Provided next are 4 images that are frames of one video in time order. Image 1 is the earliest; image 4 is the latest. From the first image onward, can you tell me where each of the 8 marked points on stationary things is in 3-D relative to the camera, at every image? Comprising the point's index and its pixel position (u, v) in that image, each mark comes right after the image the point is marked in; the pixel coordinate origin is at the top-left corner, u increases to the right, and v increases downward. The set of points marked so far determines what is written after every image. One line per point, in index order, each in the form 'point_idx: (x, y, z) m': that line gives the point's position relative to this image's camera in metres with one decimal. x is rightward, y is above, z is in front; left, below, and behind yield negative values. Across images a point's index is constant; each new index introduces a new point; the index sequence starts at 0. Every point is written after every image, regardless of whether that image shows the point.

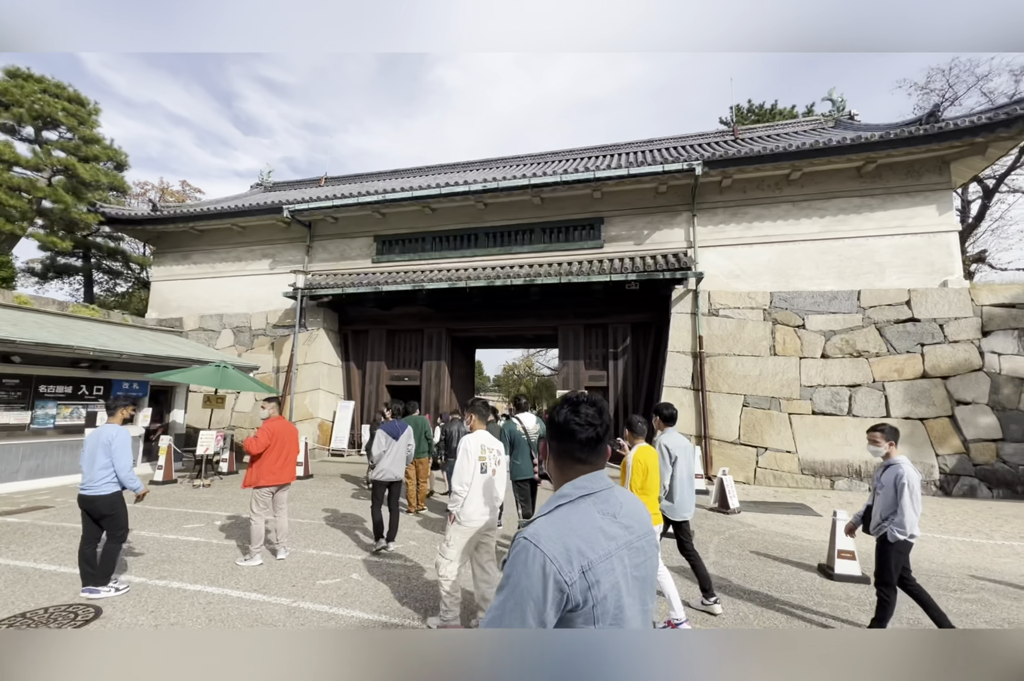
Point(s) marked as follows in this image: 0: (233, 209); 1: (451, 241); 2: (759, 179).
0: (-7.8, +3.7, +13.0) m
1: (-1.6, +2.7, +12.4) m
2: (+5.6, +3.7, +10.5) m
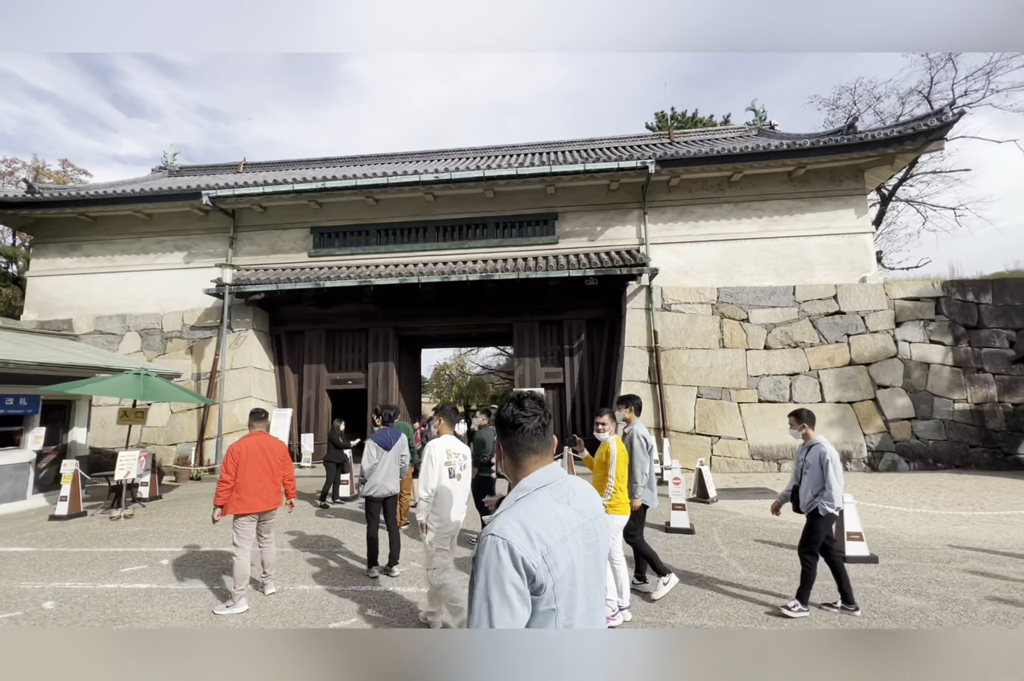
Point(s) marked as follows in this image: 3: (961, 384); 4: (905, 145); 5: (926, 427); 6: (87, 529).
0: (-9.0, +3.6, +11.2) m
1: (-2.9, +2.7, +11.7) m
2: (+4.5, +3.8, +11.0) m
3: (+9.2, -0.9, +9.5) m
4: (+8.4, +4.1, +9.9) m
5: (+8.3, -1.8, +9.4) m
6: (-5.3, -2.3, +5.8) m
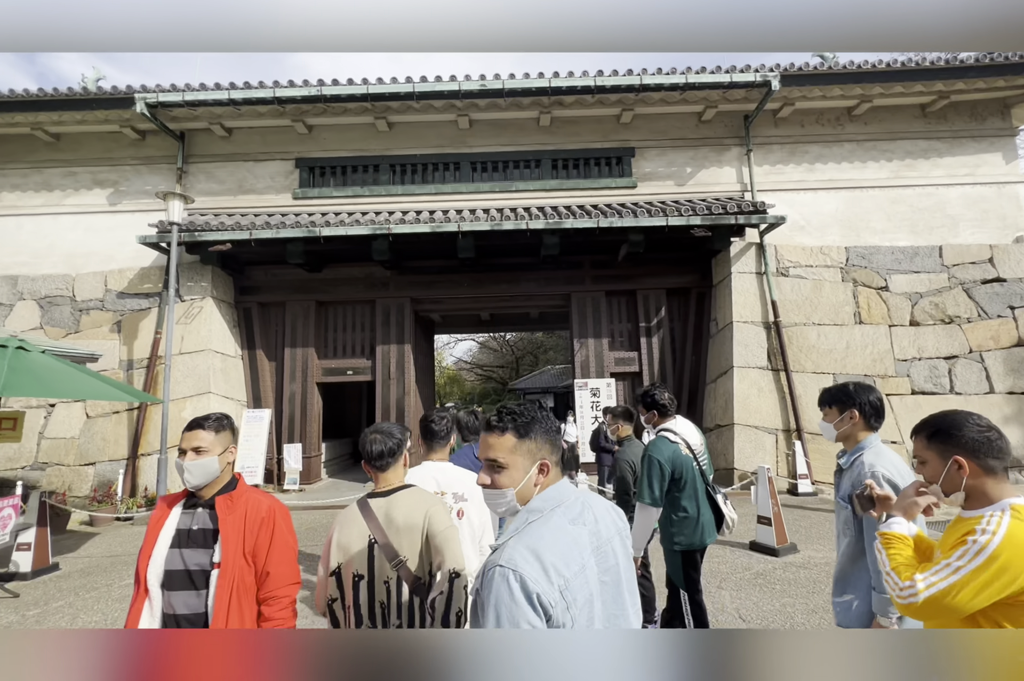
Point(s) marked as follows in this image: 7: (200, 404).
0: (-7.9, +4.1, +7.6) m
1: (-1.7, +3.1, +8.6) m
2: (+5.7, +4.3, +8.6) m
3: (+10.4, -0.5, +7.6) m
4: (+9.6, +4.6, +7.9) m
5: (+9.6, -1.3, +7.3) m
6: (-3.7, -1.9, +2.6) m
7: (-5.1, -1.0, +7.5) m
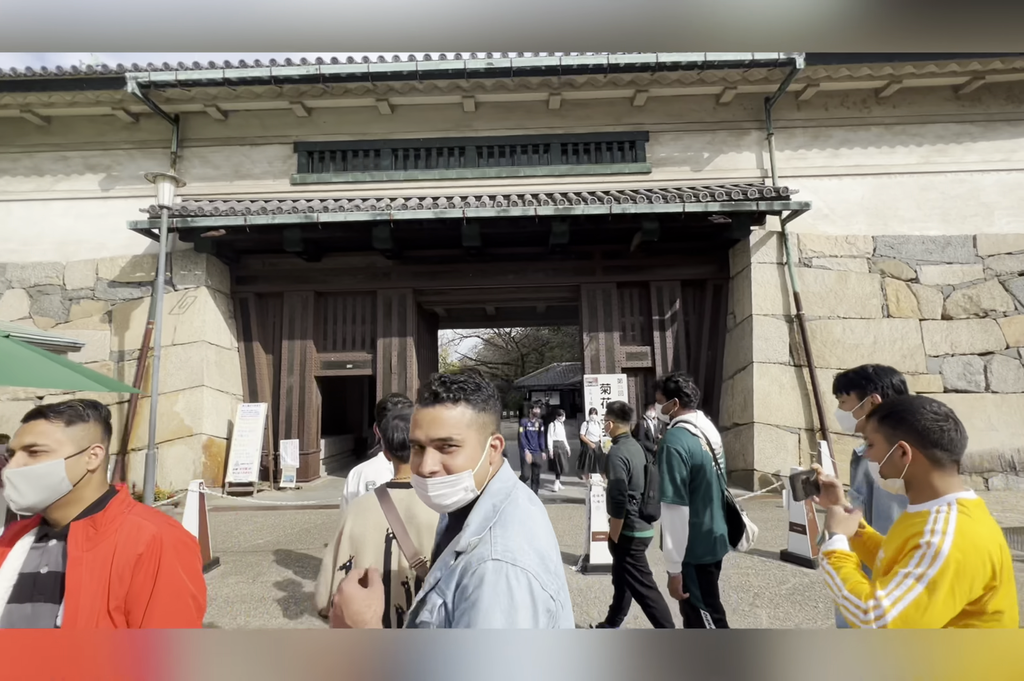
0: (-7.7, +4.2, +7.3) m
1: (-1.6, +3.3, +8.3) m
2: (+5.8, +4.3, +8.2) m
3: (+10.5, -0.4, +7.1) m
4: (+9.7, +4.6, +7.4) m
5: (+9.7, -1.3, +6.9) m
6: (-3.6, -1.8, +2.2) m
7: (-5.0, -0.9, +7.2) m
